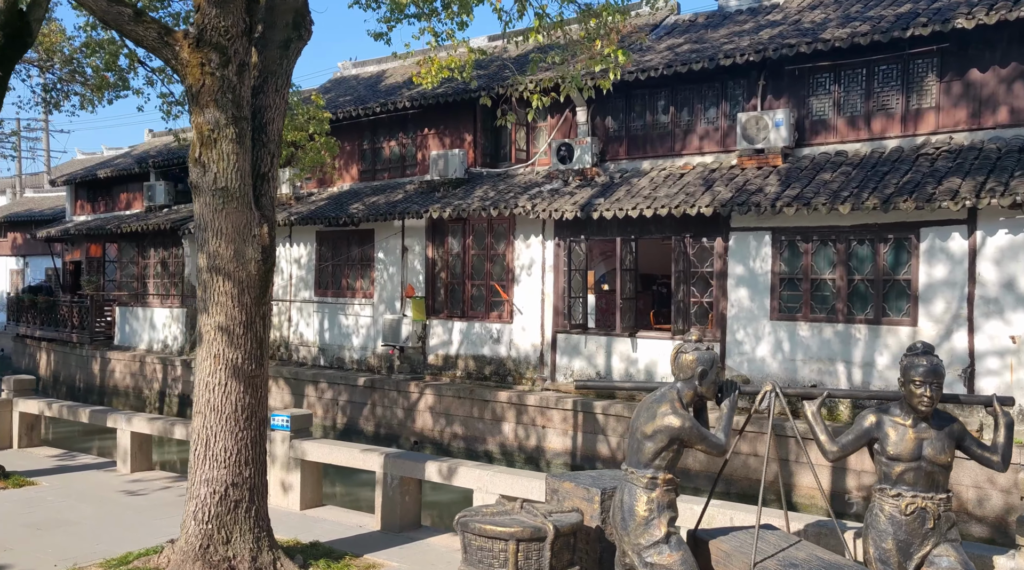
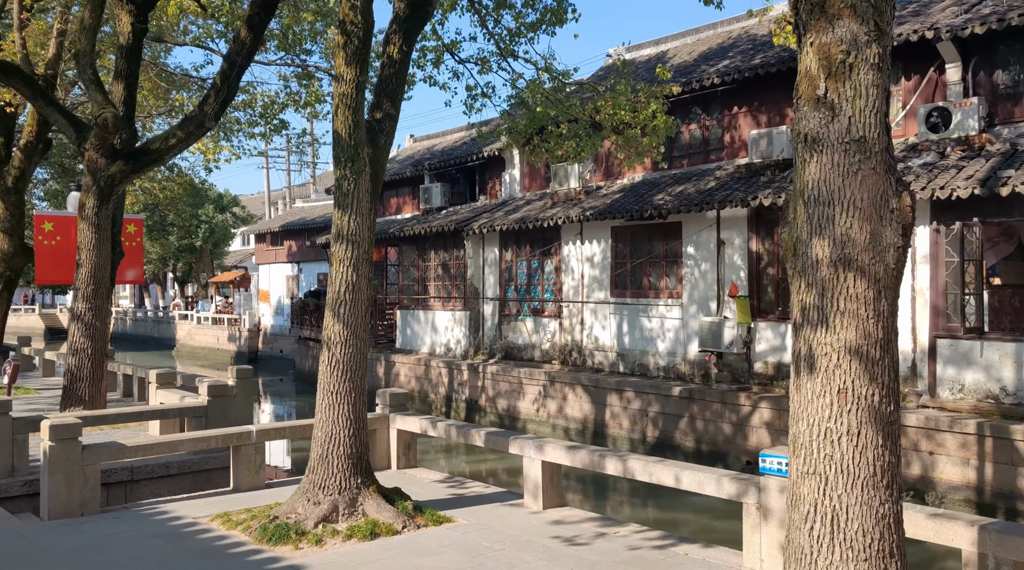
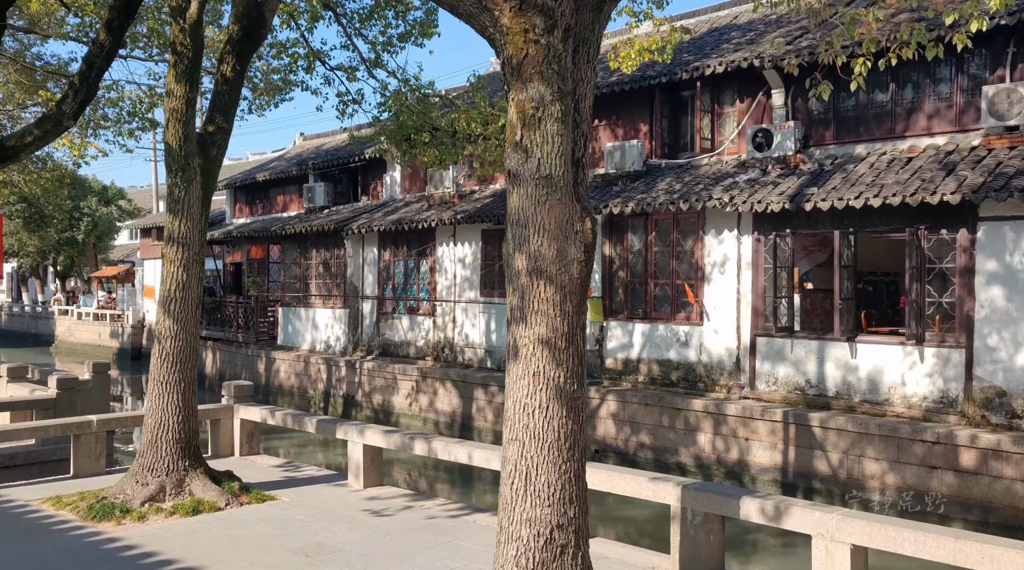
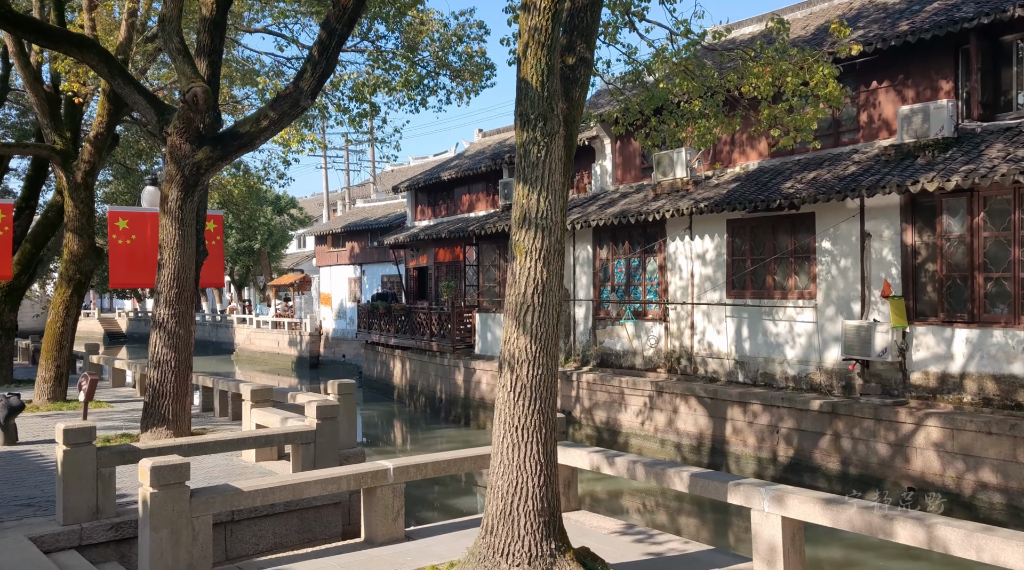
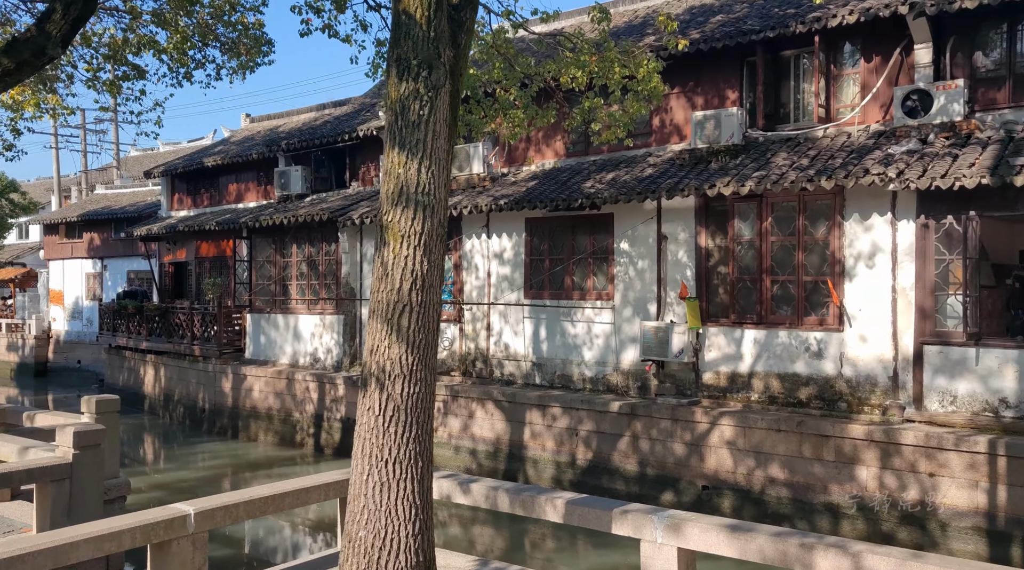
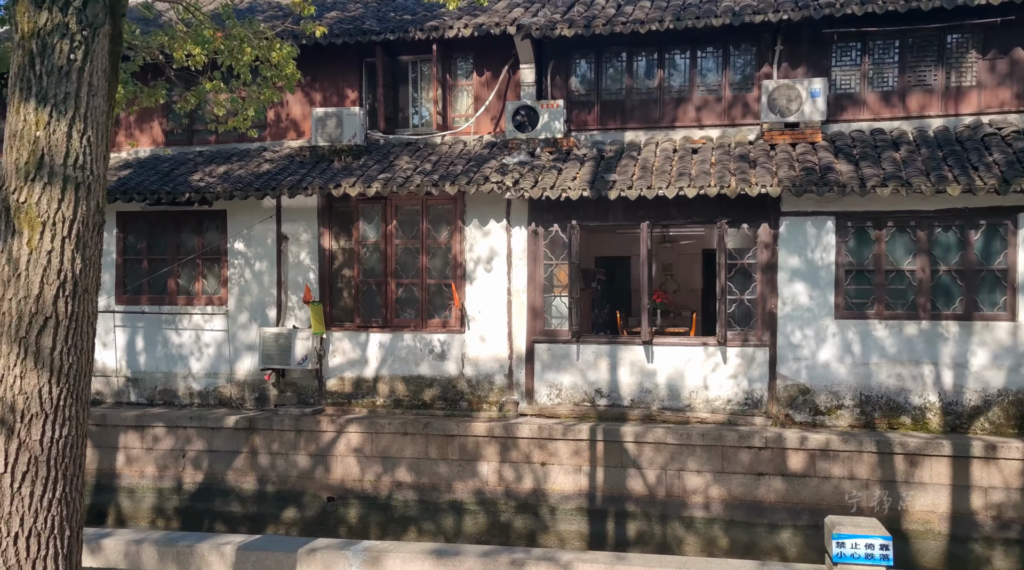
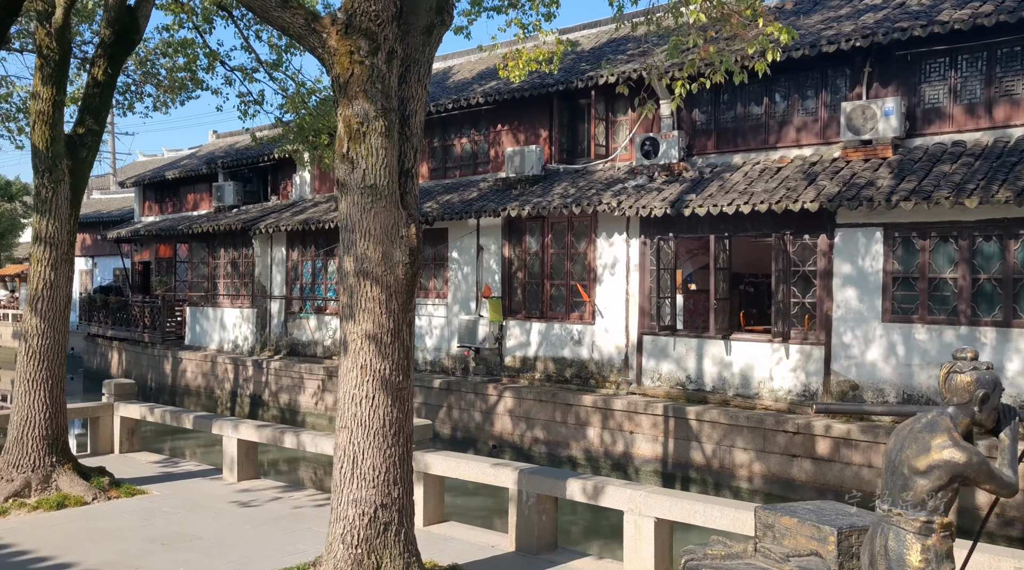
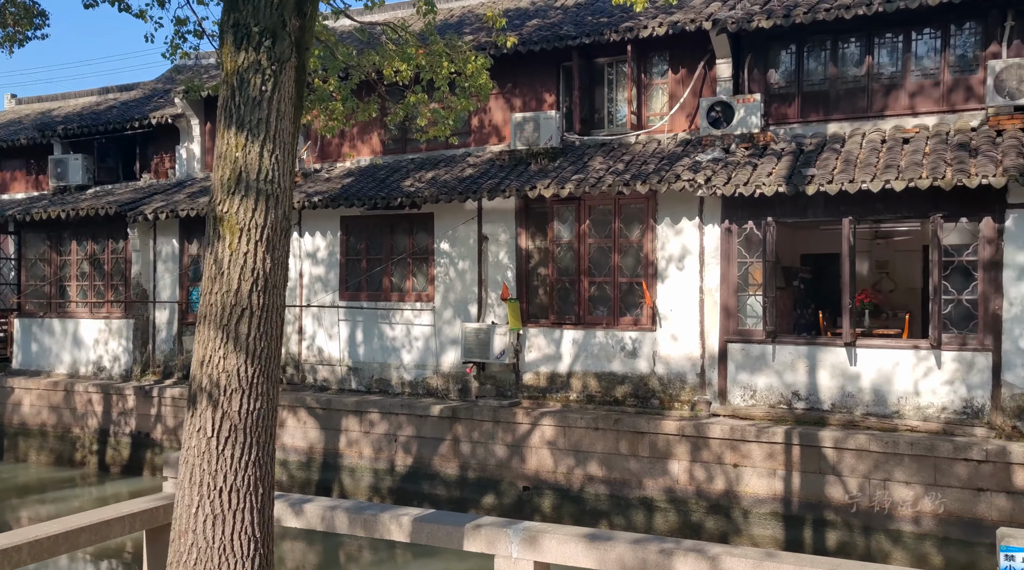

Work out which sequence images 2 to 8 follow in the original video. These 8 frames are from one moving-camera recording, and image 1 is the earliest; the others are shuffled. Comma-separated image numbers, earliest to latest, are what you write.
7, 3, 2, 4, 5, 8, 6
